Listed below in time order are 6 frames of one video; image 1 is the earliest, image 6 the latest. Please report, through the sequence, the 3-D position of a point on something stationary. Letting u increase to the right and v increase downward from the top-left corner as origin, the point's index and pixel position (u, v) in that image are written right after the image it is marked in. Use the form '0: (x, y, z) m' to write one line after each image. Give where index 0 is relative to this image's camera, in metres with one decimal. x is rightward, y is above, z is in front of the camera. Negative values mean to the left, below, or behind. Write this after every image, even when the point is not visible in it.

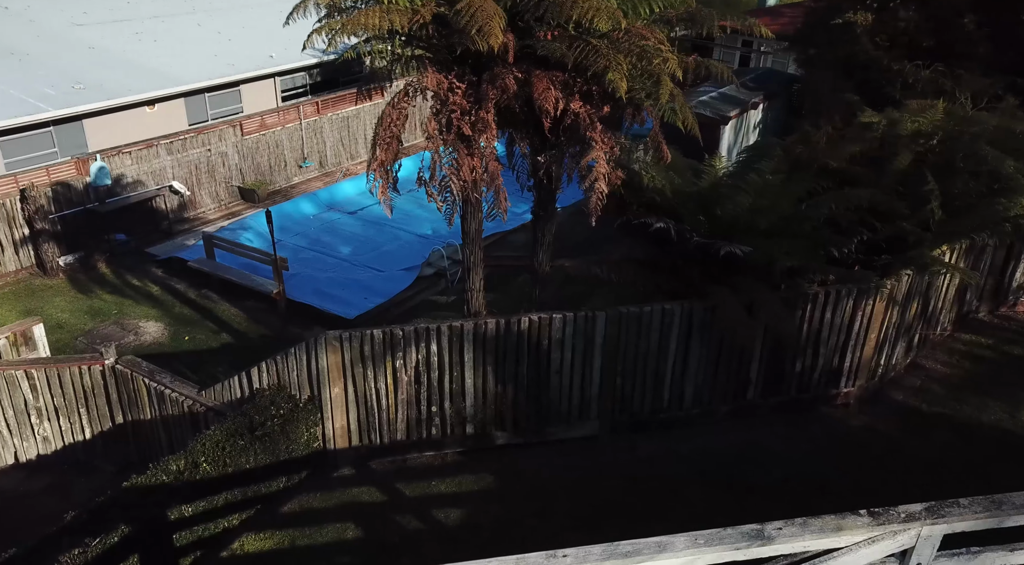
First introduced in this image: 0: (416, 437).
0: (-0.8, -1.3, +7.2) m
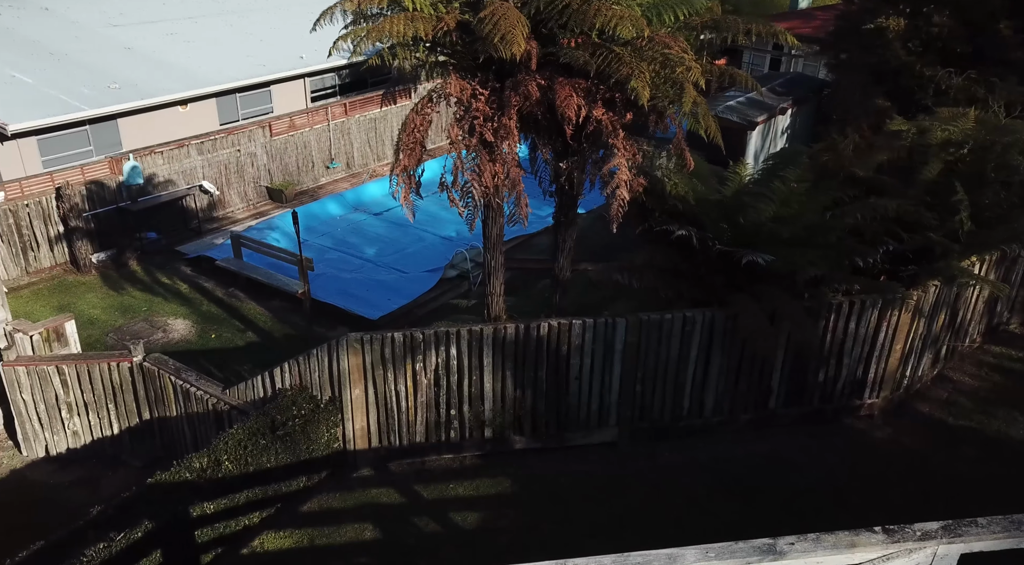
0: (-0.6, -1.3, +7.2) m
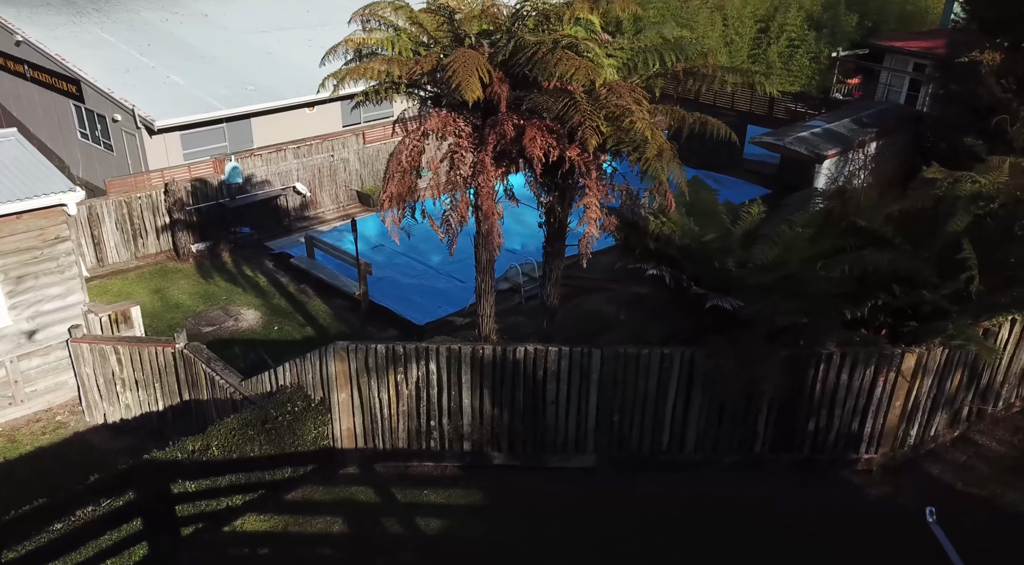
0: (-0.8, -1.5, +7.7) m
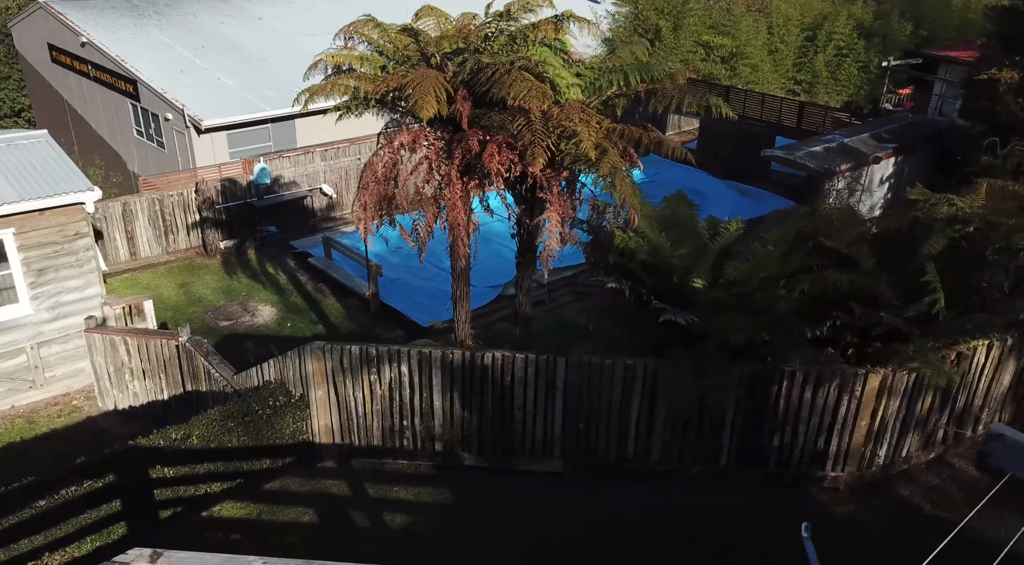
0: (-1.1, -1.5, +8.1) m
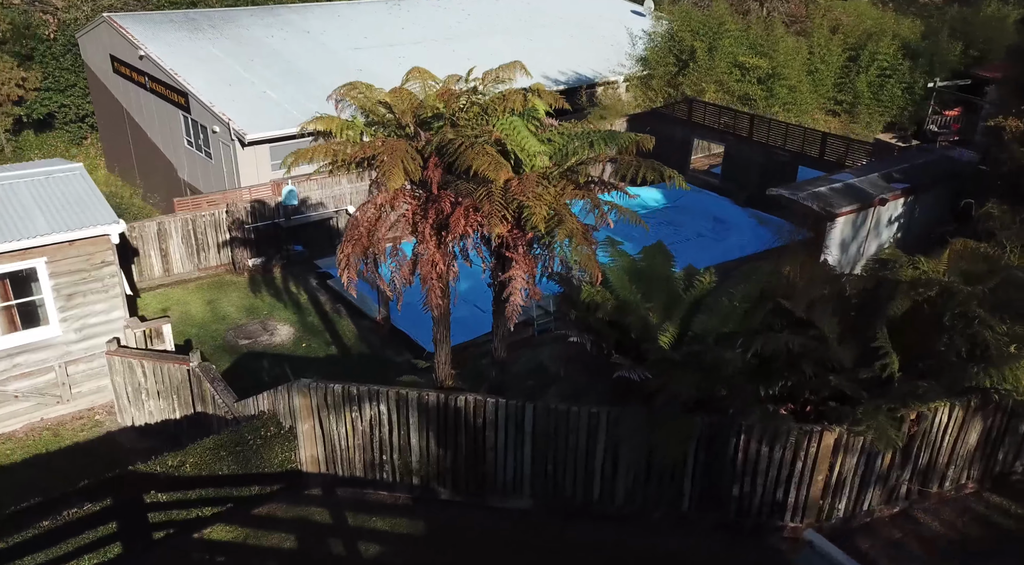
0: (-1.4, -1.9, +8.6) m
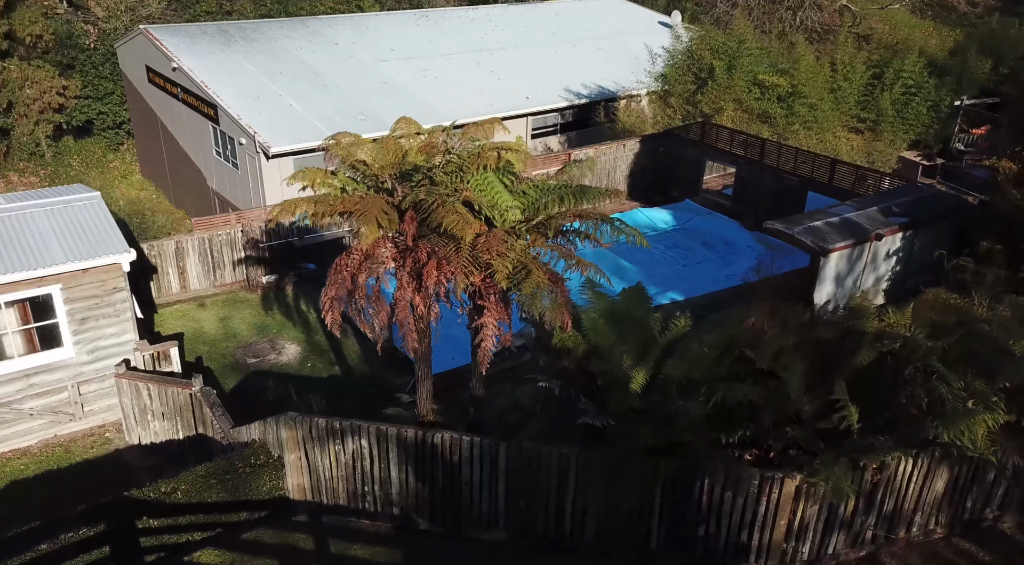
0: (-1.6, -2.3, +9.0) m
